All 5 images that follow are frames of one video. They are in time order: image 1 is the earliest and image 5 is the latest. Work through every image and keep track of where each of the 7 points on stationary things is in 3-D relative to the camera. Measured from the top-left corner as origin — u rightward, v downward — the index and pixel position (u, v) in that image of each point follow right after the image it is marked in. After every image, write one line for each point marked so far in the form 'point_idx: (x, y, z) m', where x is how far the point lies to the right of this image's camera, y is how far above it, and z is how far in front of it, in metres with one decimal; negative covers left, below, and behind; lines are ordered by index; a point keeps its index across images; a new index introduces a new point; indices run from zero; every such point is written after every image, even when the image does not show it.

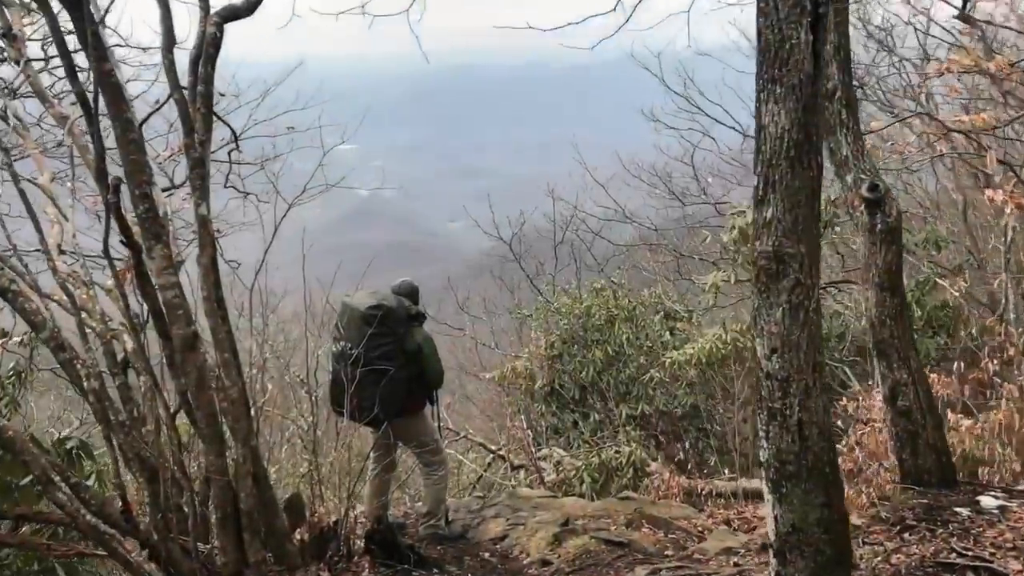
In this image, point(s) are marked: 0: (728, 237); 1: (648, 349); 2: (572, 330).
0: (+2.0, +0.5, +7.2) m
1: (+1.4, -0.6, +7.9) m
2: (+0.7, -0.5, +8.3) m
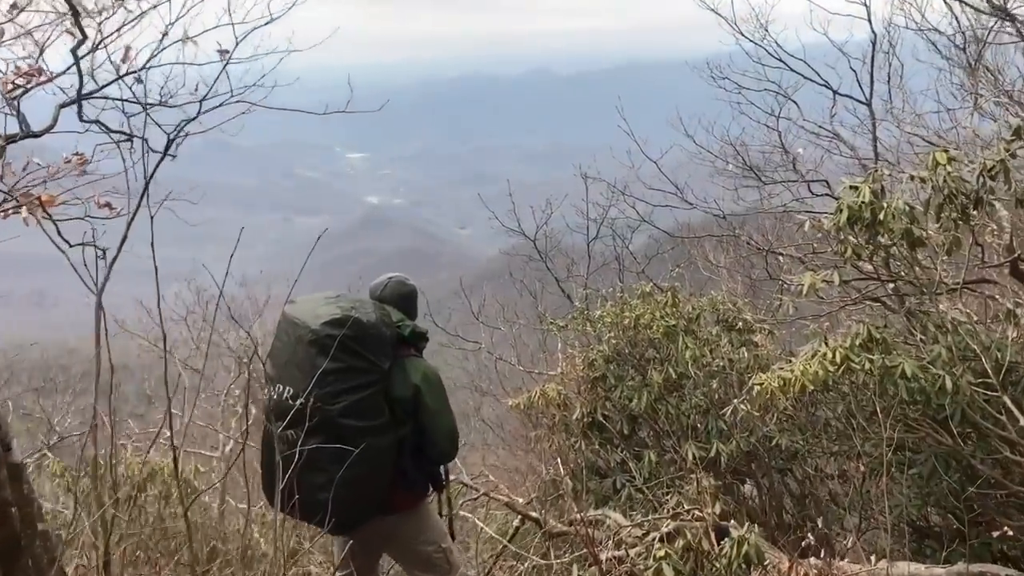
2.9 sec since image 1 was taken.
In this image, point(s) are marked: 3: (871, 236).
0: (+2.2, +0.5, +5.5) m
1: (+1.6, -0.7, +6.2) m
2: (+0.9, -0.5, +6.5) m
3: (+2.4, +0.3, +5.2) m
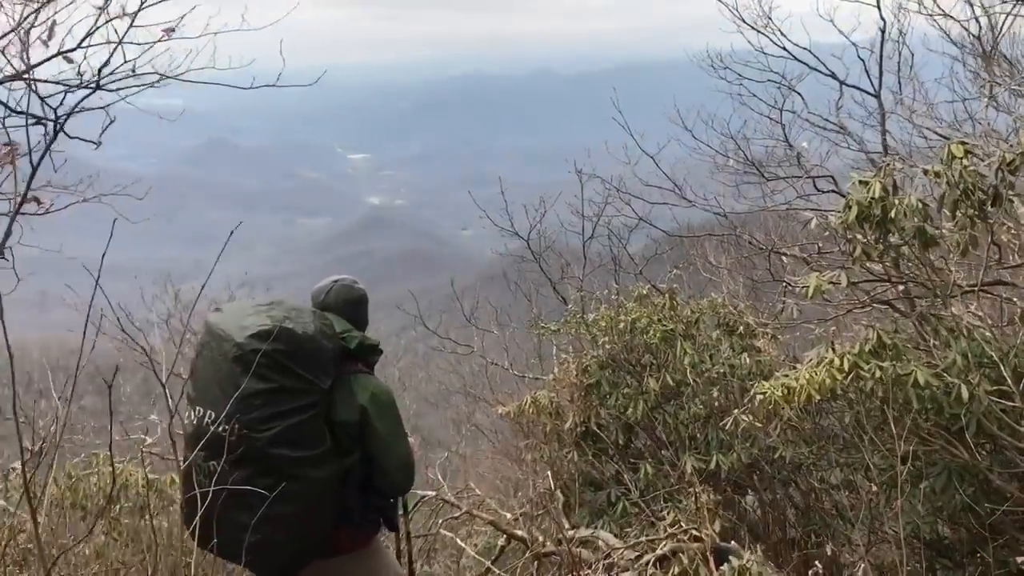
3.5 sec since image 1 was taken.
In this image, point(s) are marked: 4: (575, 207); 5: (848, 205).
0: (+2.1, +0.4, +5.1) m
1: (+1.5, -0.7, +5.8) m
2: (+0.8, -0.5, +6.2) m
3: (+2.3, +0.3, +4.9) m
4: (+0.7, +0.8, +8.1) m
5: (+2.1, +0.5, +4.9) m
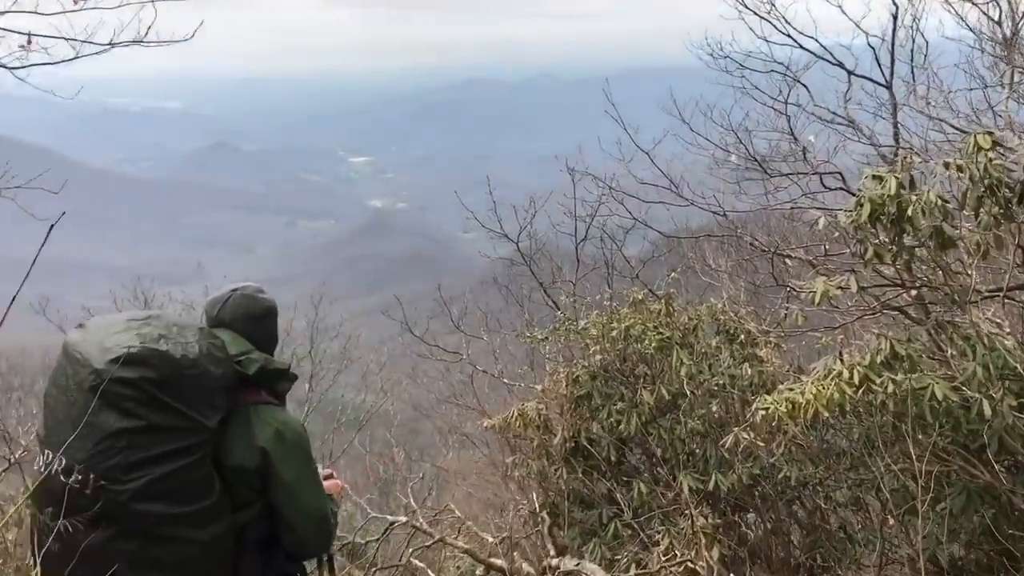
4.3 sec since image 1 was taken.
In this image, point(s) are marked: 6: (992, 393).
0: (+2.0, +0.4, +4.7) m
1: (+1.4, -0.7, +5.4) m
2: (+0.7, -0.5, +5.8) m
3: (+2.2, +0.3, +4.5) m
4: (+0.5, +0.8, +7.7) m
5: (+2.0, +0.5, +4.5) m
6: (+2.8, -0.6, +4.5) m
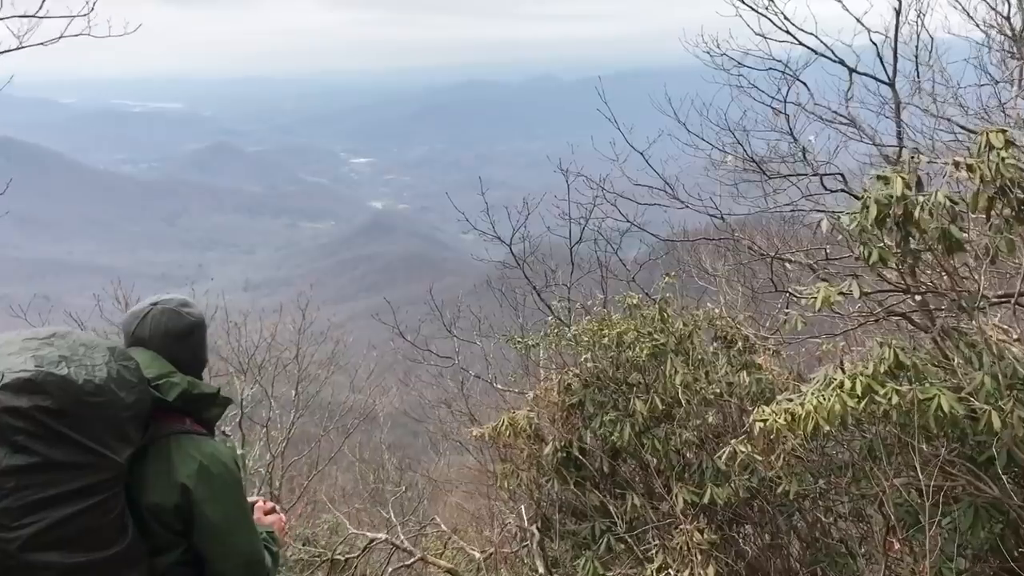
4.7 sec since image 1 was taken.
0: (+1.9, +0.4, +4.5) m
1: (+1.3, -0.8, +5.2) m
2: (+0.6, -0.6, +5.6) m
3: (+2.1, +0.3, +4.3) m
4: (+0.5, +0.8, +7.5) m
5: (+1.9, +0.5, +4.3) m
6: (+2.7, -0.6, +4.3) m
